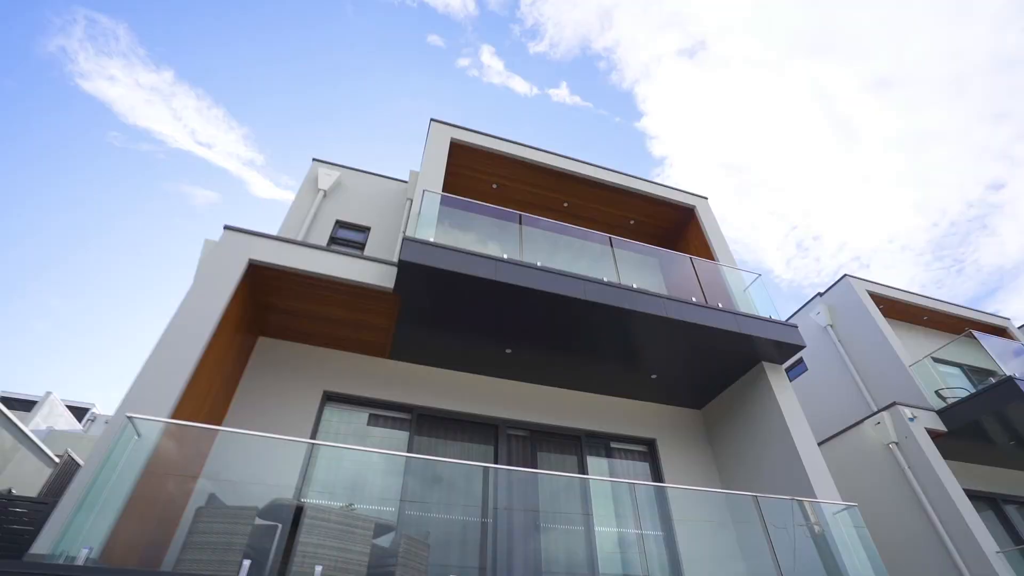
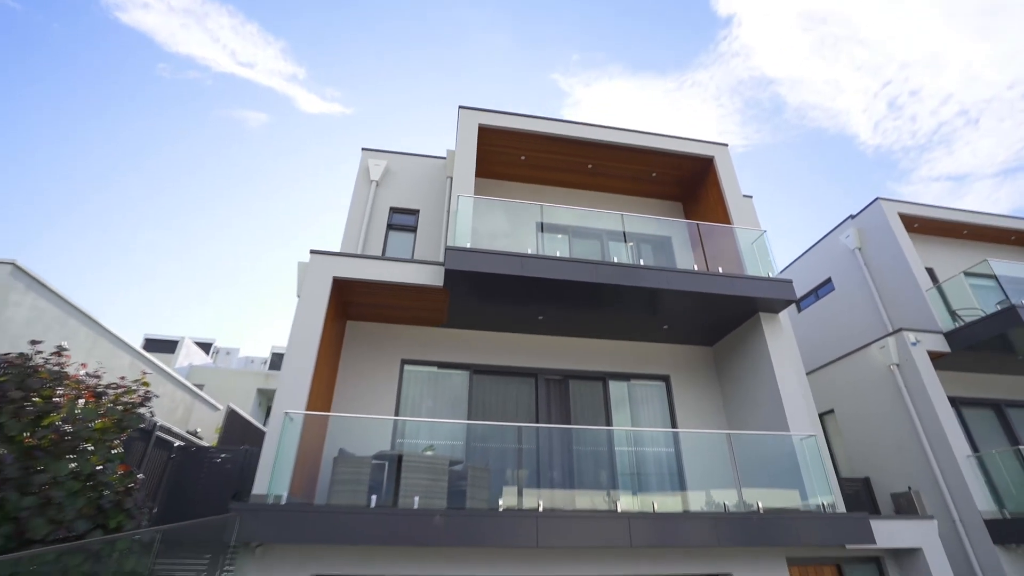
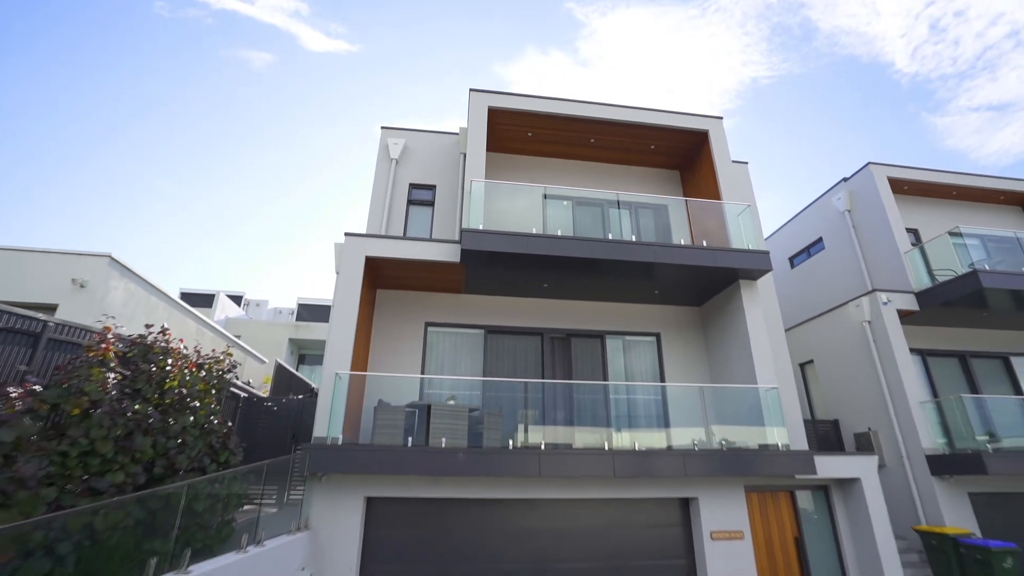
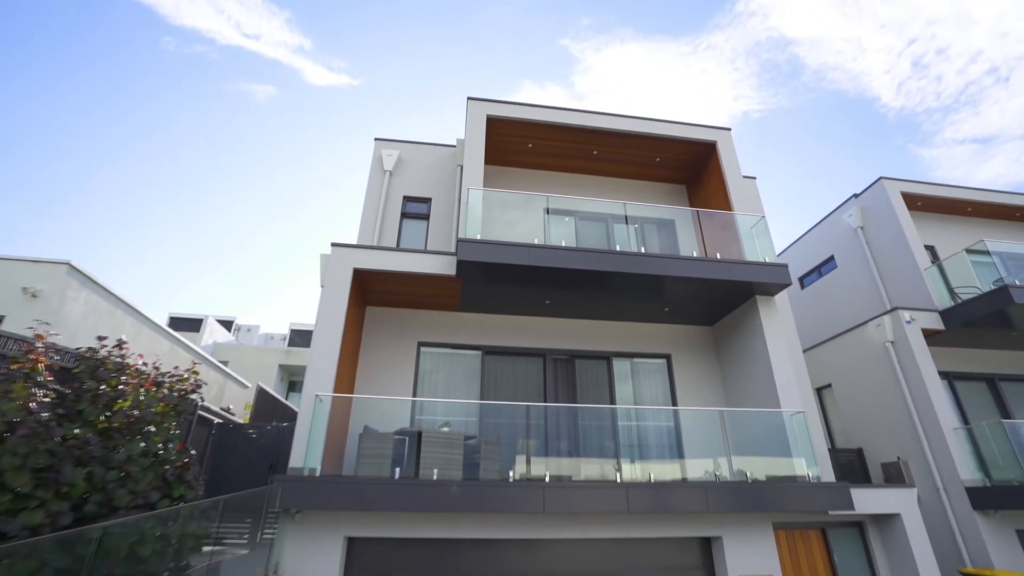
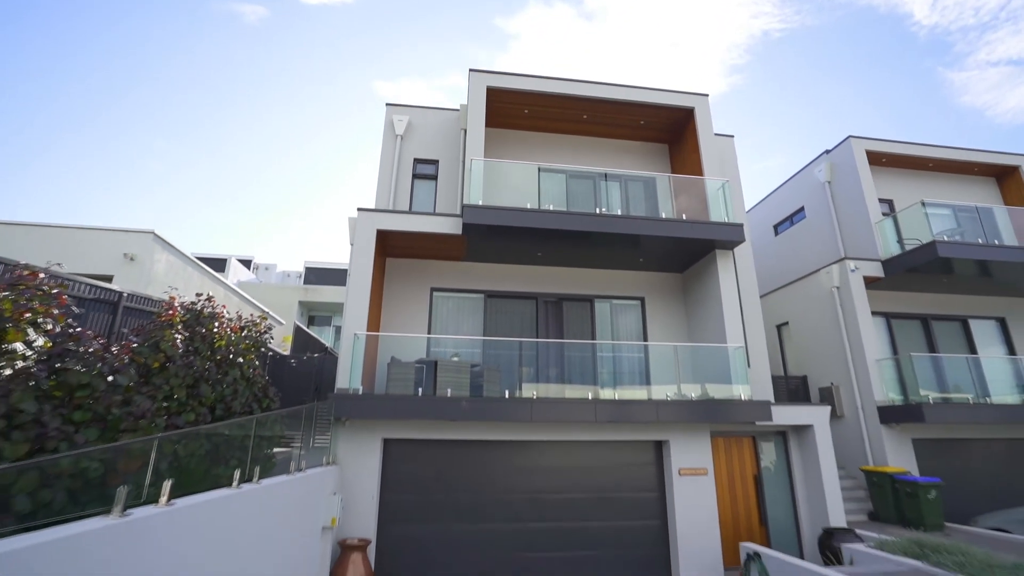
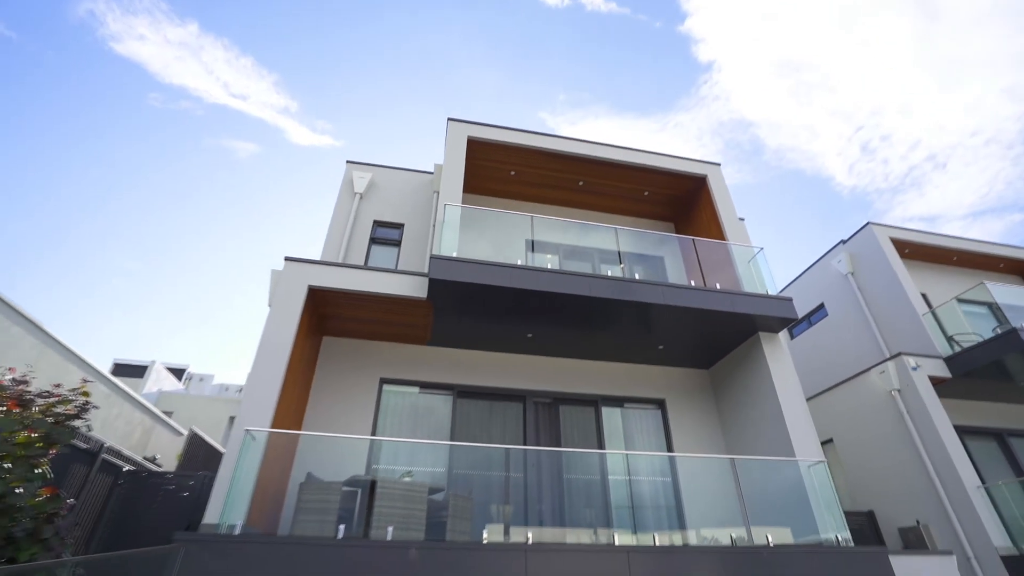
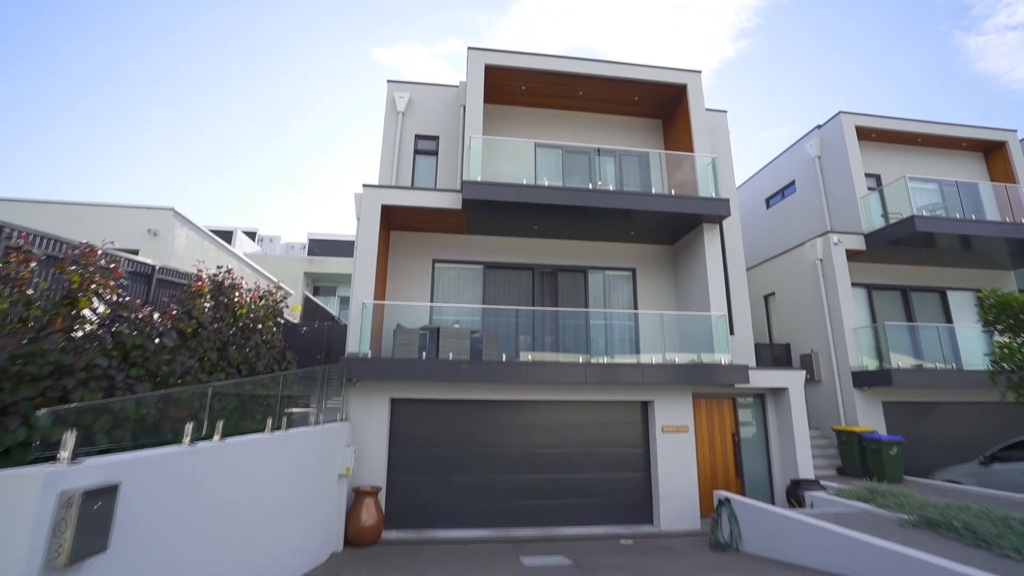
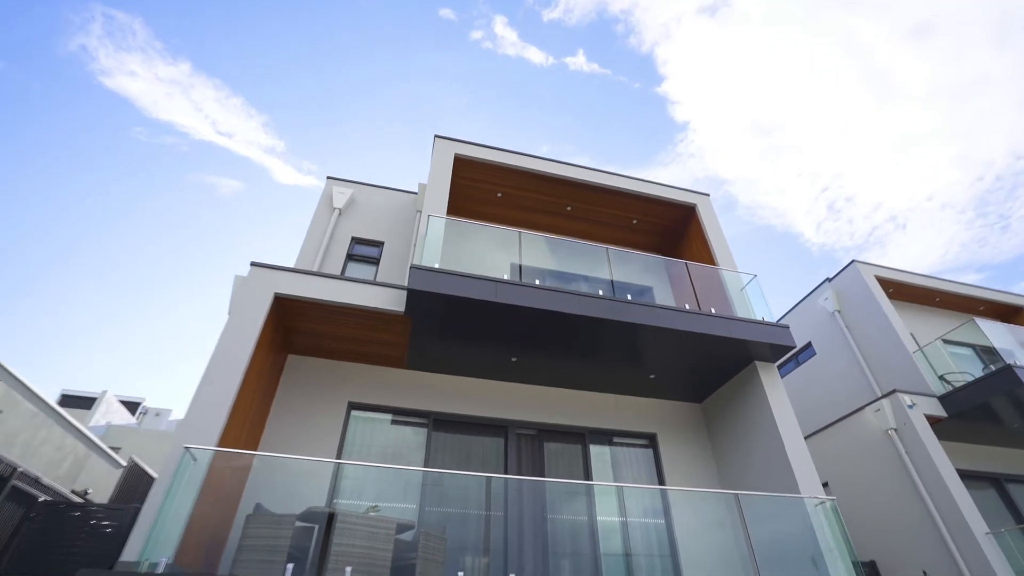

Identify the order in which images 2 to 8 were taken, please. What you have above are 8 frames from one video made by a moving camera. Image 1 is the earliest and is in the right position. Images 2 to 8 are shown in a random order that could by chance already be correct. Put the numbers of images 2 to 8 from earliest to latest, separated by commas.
8, 6, 2, 4, 3, 5, 7
